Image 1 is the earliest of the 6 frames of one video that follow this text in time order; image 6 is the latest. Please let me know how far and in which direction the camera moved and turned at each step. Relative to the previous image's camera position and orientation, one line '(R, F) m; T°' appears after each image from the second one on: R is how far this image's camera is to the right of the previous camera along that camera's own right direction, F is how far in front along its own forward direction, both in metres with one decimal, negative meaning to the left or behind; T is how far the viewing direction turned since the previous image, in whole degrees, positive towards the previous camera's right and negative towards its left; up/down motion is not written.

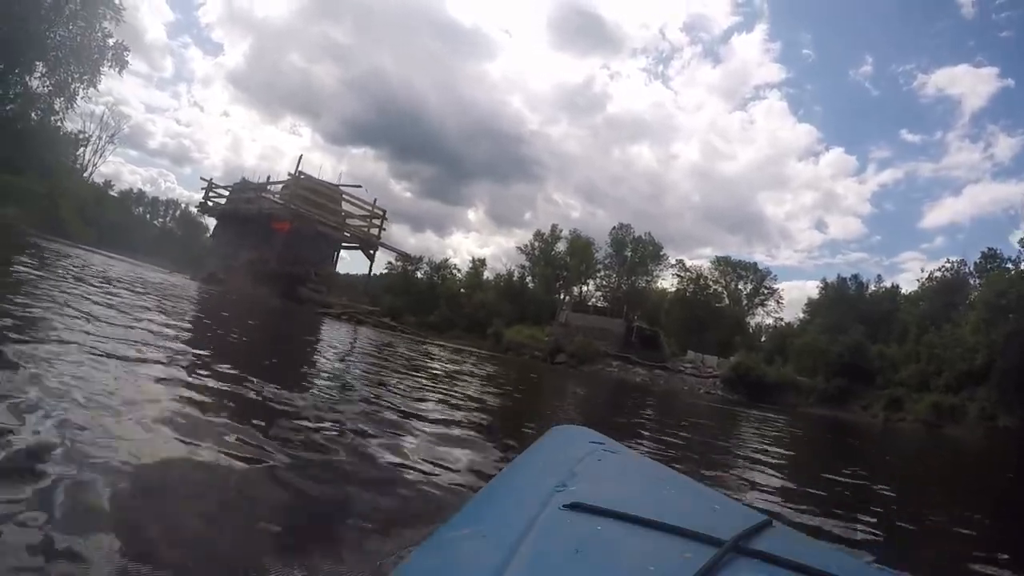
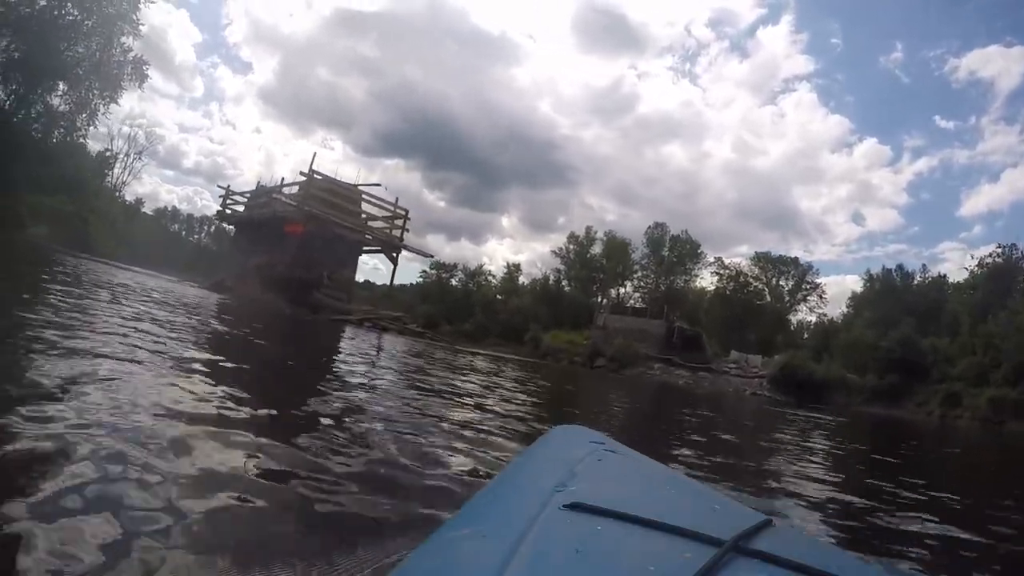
(0.0, +0.6) m; -3°
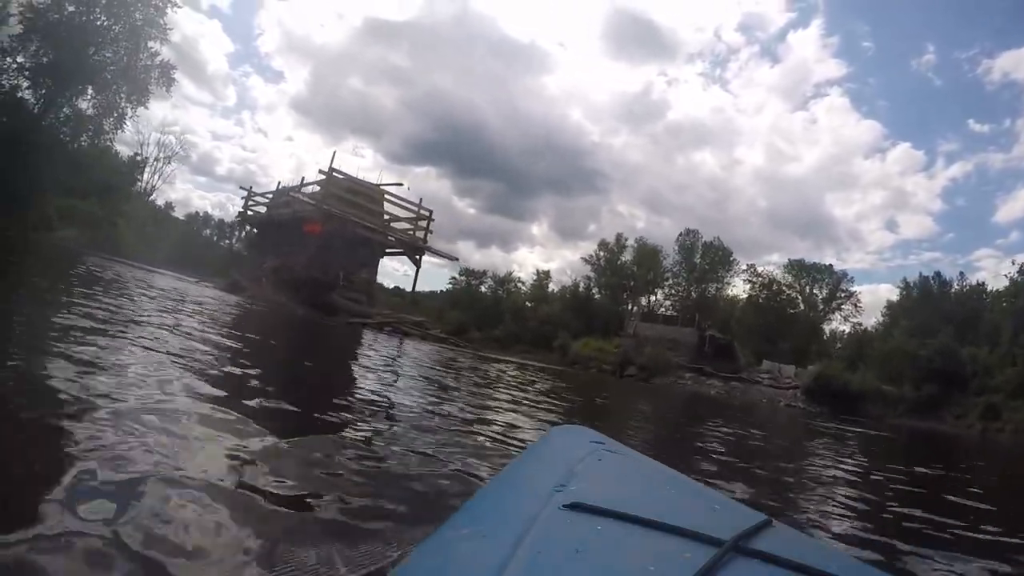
(0.0, +0.3) m; -2°
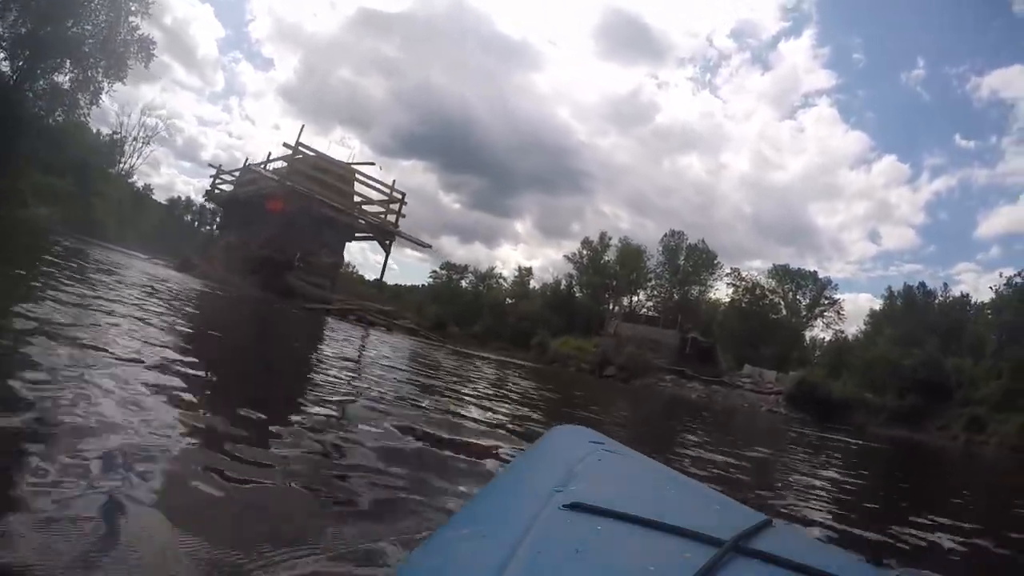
(+0.1, +0.3) m; +1°
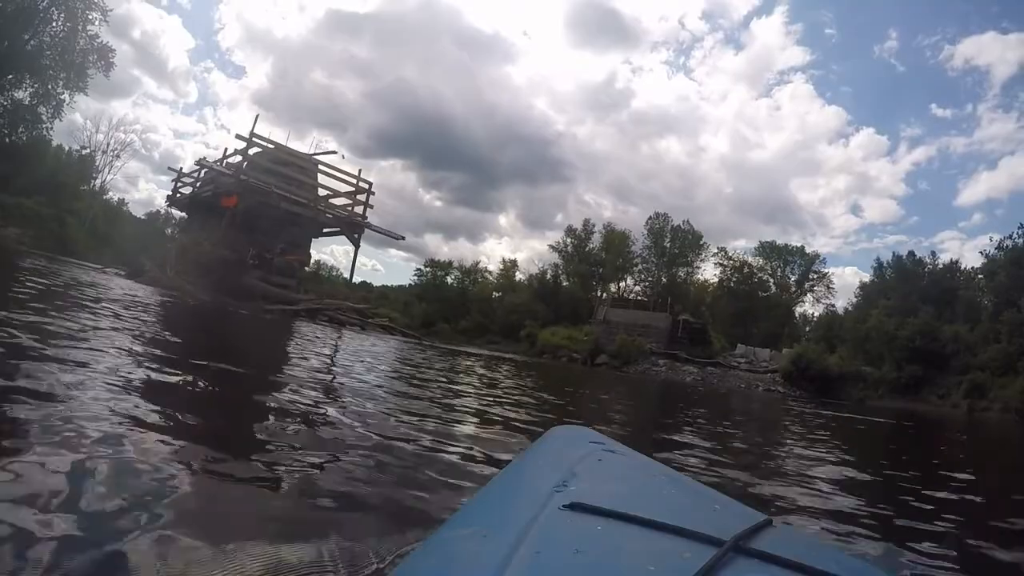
(+0.1, +0.3) m; +1°
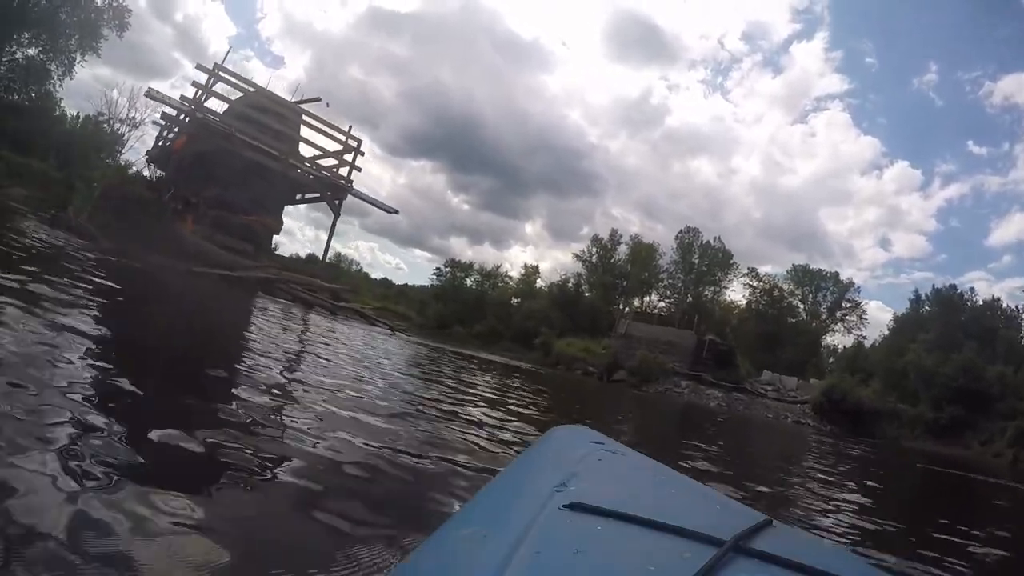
(0.0, +1.0) m; -2°
